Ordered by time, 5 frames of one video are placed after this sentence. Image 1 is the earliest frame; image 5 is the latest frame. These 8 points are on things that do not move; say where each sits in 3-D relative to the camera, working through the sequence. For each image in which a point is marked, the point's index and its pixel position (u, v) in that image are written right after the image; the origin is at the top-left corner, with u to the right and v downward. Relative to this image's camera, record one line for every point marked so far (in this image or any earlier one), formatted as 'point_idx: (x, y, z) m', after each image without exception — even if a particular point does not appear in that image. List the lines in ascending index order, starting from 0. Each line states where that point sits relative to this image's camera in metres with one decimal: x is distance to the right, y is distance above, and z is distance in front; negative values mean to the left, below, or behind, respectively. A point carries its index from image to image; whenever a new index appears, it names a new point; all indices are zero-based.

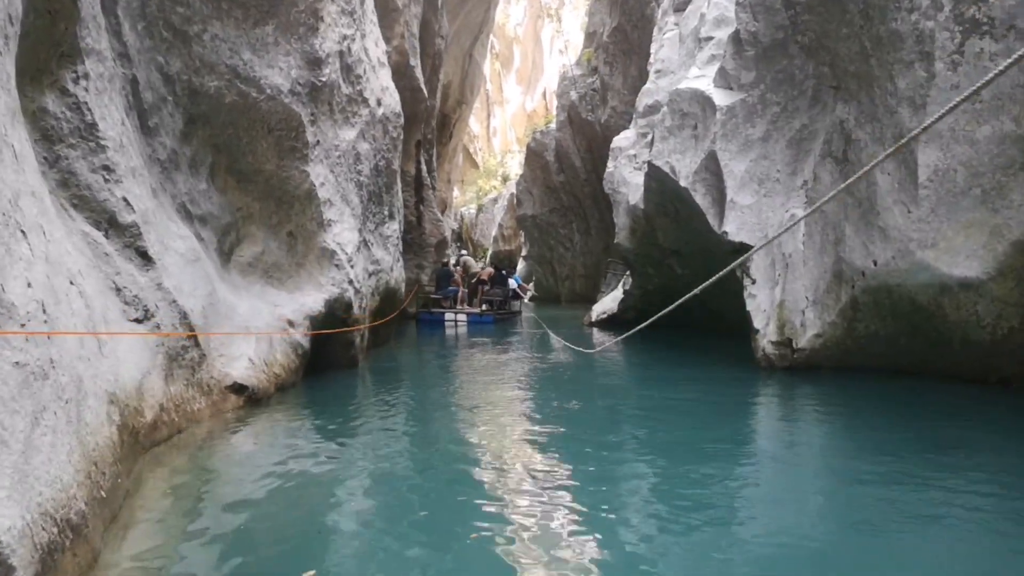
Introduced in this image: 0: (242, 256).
0: (-2.6, +0.3, +7.1) m
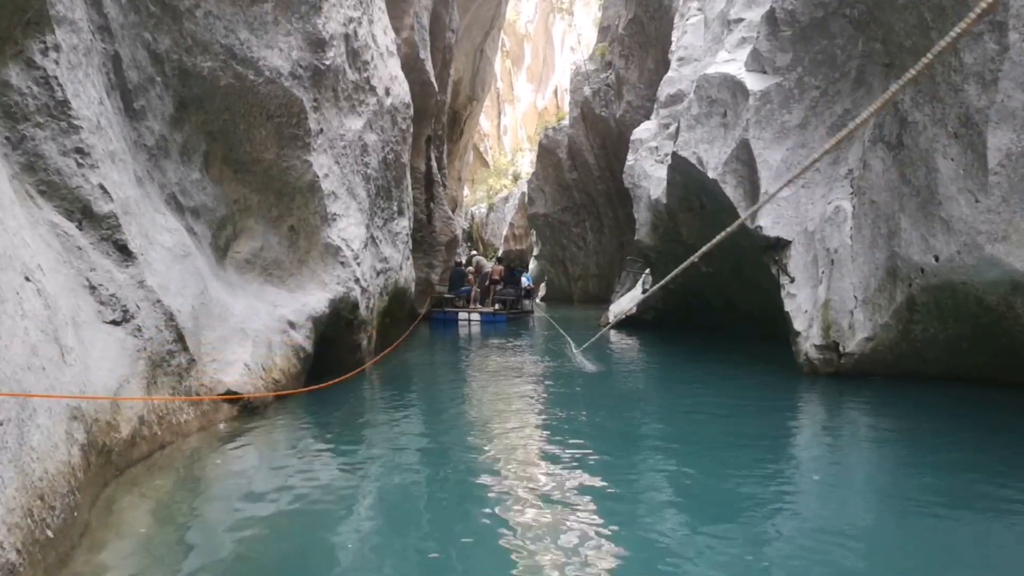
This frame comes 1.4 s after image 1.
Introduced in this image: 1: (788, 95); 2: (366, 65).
0: (-2.4, +0.3, +6.6) m
1: (+2.8, +1.9, +7.4) m
2: (-1.7, +2.6, +8.7) m
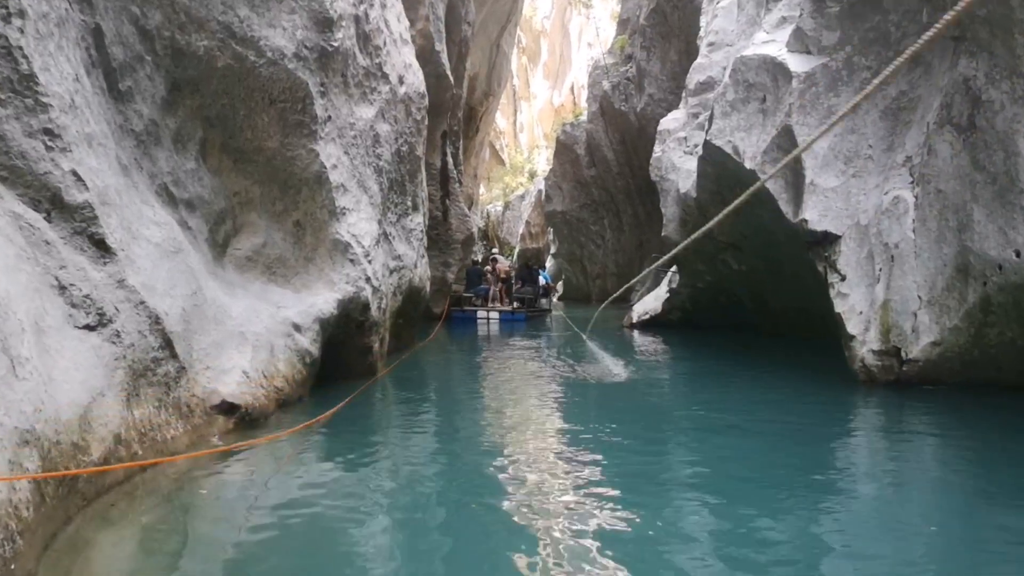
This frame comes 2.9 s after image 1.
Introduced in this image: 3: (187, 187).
0: (-2.2, +0.3, +6.1) m
1: (+3.0, +2.0, +6.8) m
2: (-1.5, +2.6, +8.1) m
3: (-2.4, +0.7, +5.4) m
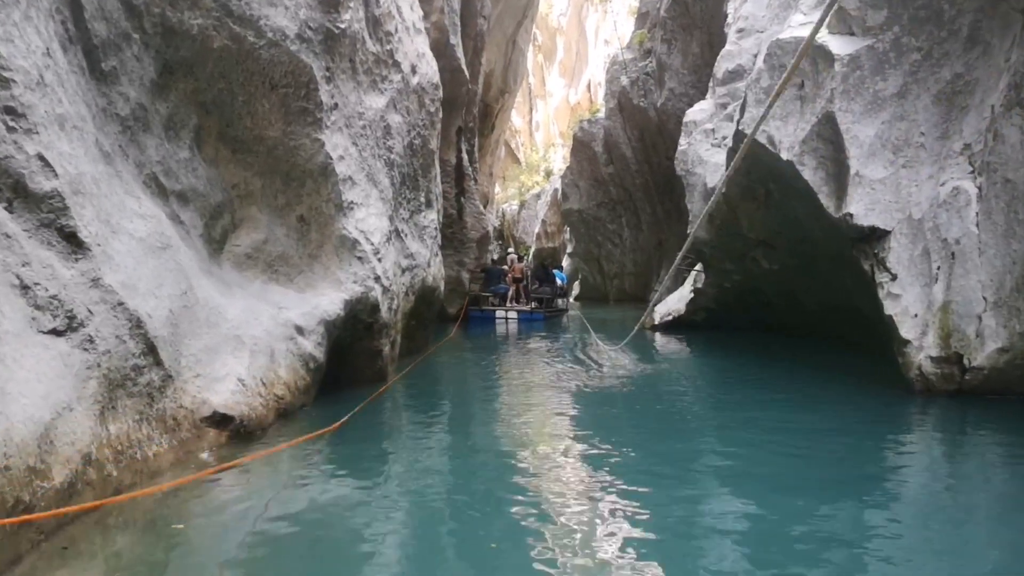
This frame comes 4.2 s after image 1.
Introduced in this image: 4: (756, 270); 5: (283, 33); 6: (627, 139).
0: (-2.1, +0.3, +5.7) m
1: (+3.2, +2.0, +6.3) m
2: (-1.3, +2.6, +7.7) m
3: (-2.3, +0.7, +5.0) m
4: (+3.1, +0.2, +9.3) m
5: (-1.7, +1.9, +5.5) m
6: (+2.9, +3.8, +18.6) m
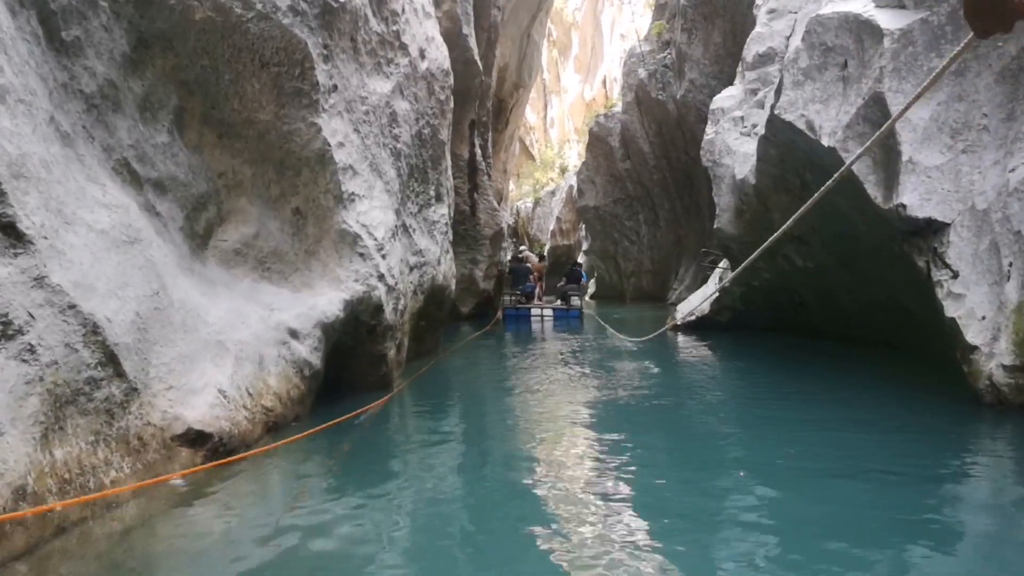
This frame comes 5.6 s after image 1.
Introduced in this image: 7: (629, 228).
0: (-2.0, +0.3, +5.1) m
1: (+3.3, +2.0, +5.7) m
2: (-1.1, +2.6, +7.1) m
3: (-2.2, +0.7, +4.5) m
4: (+3.3, +0.2, +8.7) m
5: (-1.6, +1.9, +5.0) m
6: (+3.3, +3.8, +18.0) m
7: (+3.2, +1.6, +19.8) m
